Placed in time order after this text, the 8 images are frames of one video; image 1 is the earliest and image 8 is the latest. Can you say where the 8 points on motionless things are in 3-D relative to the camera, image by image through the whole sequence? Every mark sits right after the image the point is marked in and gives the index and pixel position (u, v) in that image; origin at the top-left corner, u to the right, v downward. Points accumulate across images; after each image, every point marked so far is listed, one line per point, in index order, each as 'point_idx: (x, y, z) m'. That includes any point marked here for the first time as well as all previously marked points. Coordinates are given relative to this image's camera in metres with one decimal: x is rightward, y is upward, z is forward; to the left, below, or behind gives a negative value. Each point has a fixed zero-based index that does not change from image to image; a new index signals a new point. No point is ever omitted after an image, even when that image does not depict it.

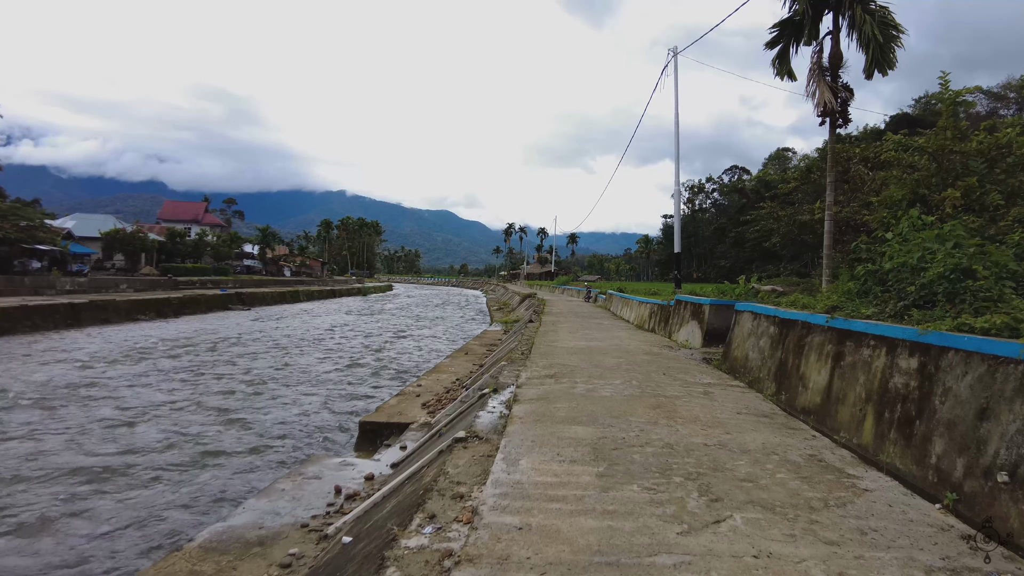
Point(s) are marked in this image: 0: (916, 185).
0: (+5.5, +1.4, +6.6) m
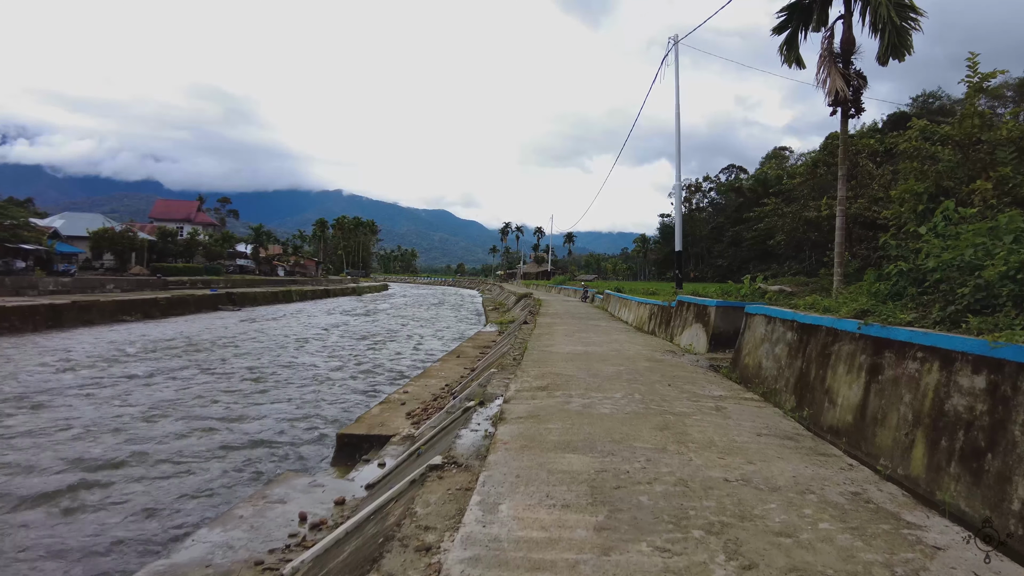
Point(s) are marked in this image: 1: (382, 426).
0: (+5.3, +1.4, +6.1) m
1: (-1.8, -1.9, +6.9) m
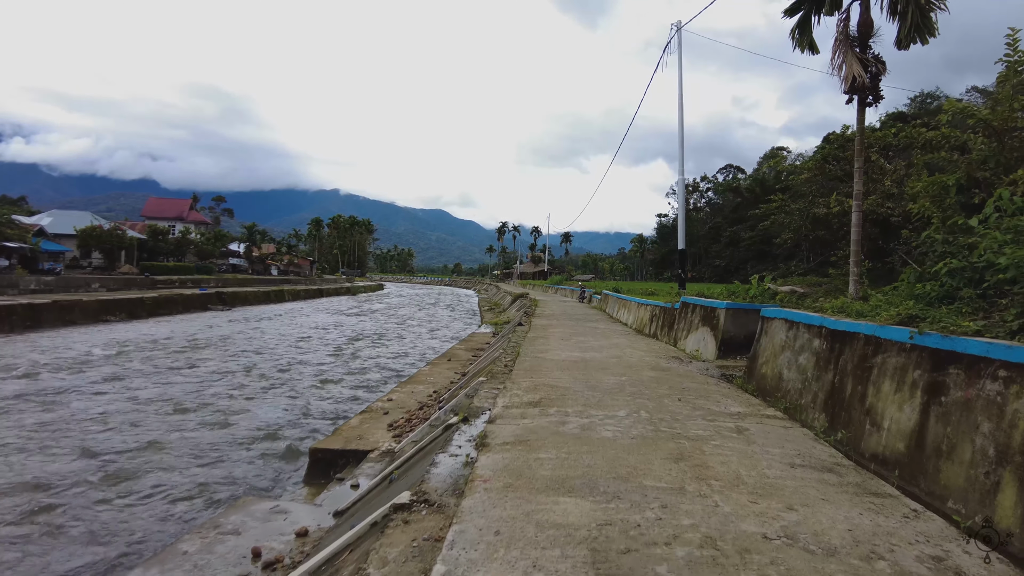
0: (+5.2, +1.4, +5.6) m
1: (-2.0, -1.9, +6.3) m
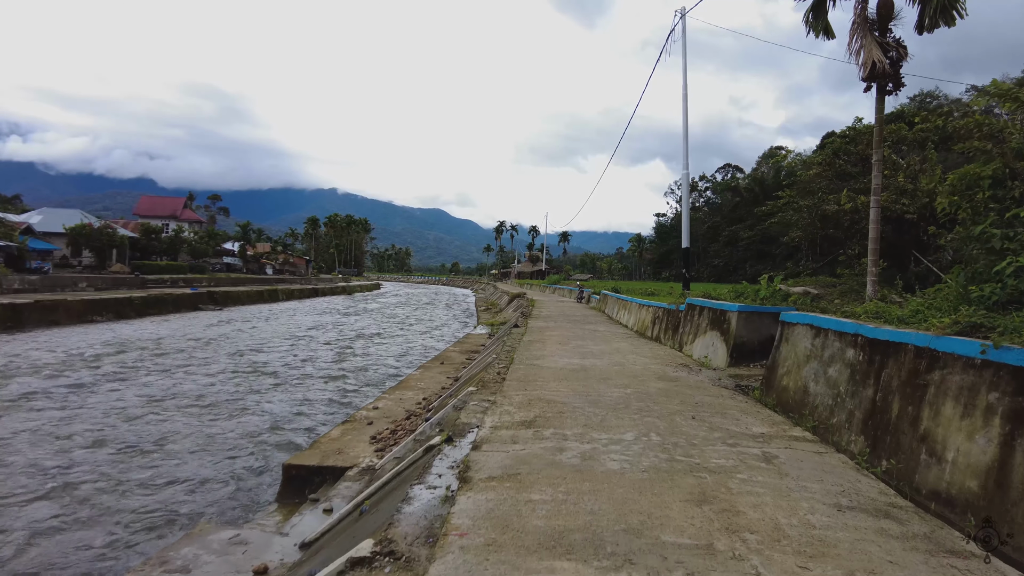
0: (+5.2, +1.4, +5.1) m
1: (-2.0, -2.0, +5.8) m
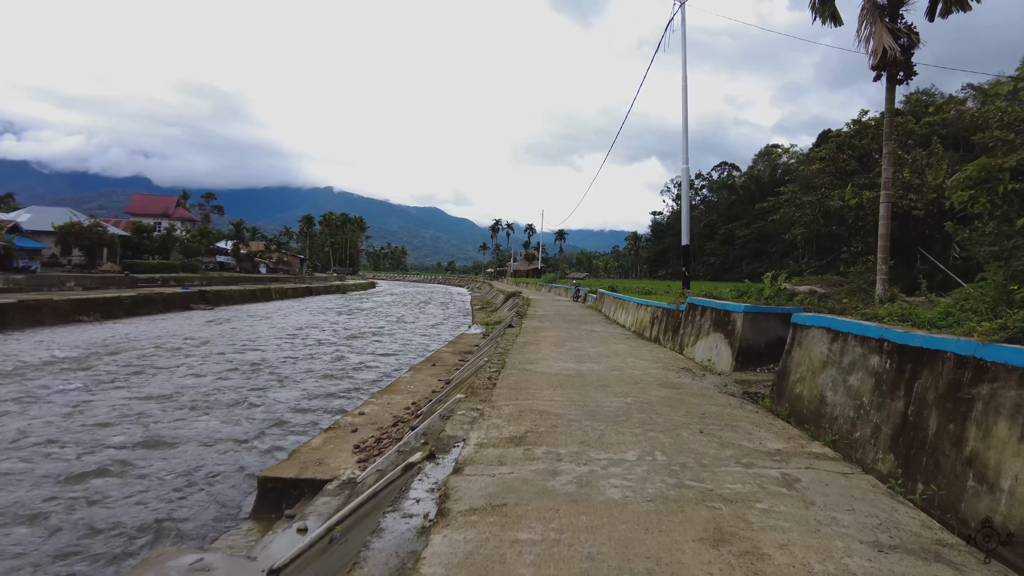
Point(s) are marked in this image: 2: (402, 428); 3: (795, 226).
0: (+5.1, +1.4, +4.7) m
1: (-2.1, -2.0, +5.4) m
2: (-1.4, -1.8, +6.4) m
3: (+7.0, +1.5, +12.2) m
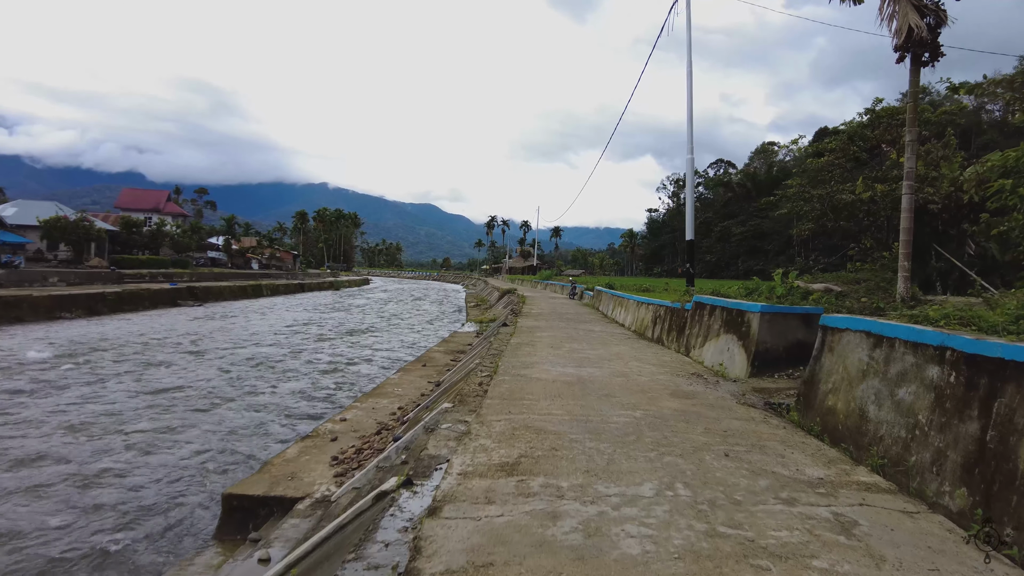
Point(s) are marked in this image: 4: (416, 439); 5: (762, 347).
0: (+5.0, +1.4, +4.3) m
1: (-2.2, -1.9, +4.9) m
2: (-1.5, -1.8, +5.9) m
3: (+6.9, +1.6, +11.7) m
4: (-0.8, -1.3, +4.2) m
5: (+2.4, -0.6, +4.8) m
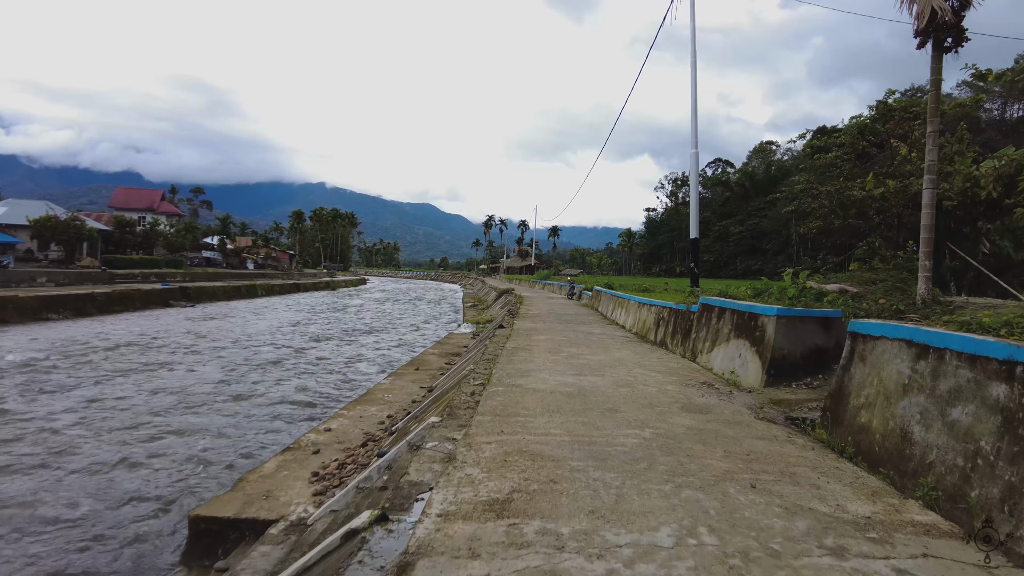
0: (+5.0, +1.4, +3.9) m
1: (-2.3, -1.9, +4.5) m
2: (-1.6, -1.8, +5.5) m
3: (+6.8, +1.6, +11.3) m
4: (-0.9, -1.3, +3.8) m
5: (+2.4, -0.6, +4.4) m
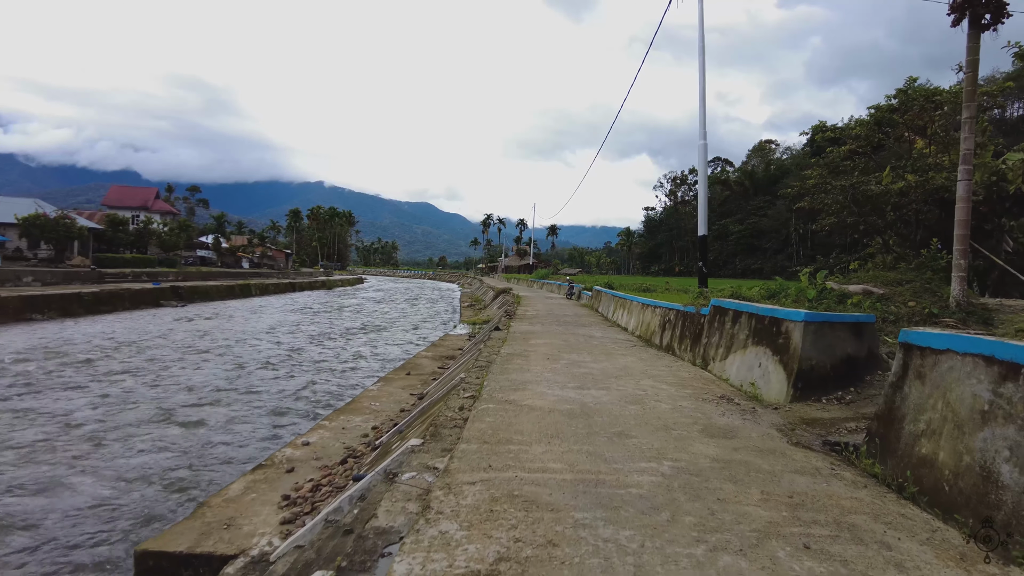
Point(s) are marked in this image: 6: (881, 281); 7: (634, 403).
0: (+4.9, +1.4, +3.4) m
1: (-2.3, -2.0, +4.0) m
2: (-1.6, -1.8, +4.9) m
3: (+6.7, +1.6, +10.8) m
4: (-0.9, -1.3, +3.3) m
5: (+2.3, -0.6, +3.9) m
6: (+4.7, +0.1, +6.2) m
7: (+0.9, -0.9, +3.7) m
